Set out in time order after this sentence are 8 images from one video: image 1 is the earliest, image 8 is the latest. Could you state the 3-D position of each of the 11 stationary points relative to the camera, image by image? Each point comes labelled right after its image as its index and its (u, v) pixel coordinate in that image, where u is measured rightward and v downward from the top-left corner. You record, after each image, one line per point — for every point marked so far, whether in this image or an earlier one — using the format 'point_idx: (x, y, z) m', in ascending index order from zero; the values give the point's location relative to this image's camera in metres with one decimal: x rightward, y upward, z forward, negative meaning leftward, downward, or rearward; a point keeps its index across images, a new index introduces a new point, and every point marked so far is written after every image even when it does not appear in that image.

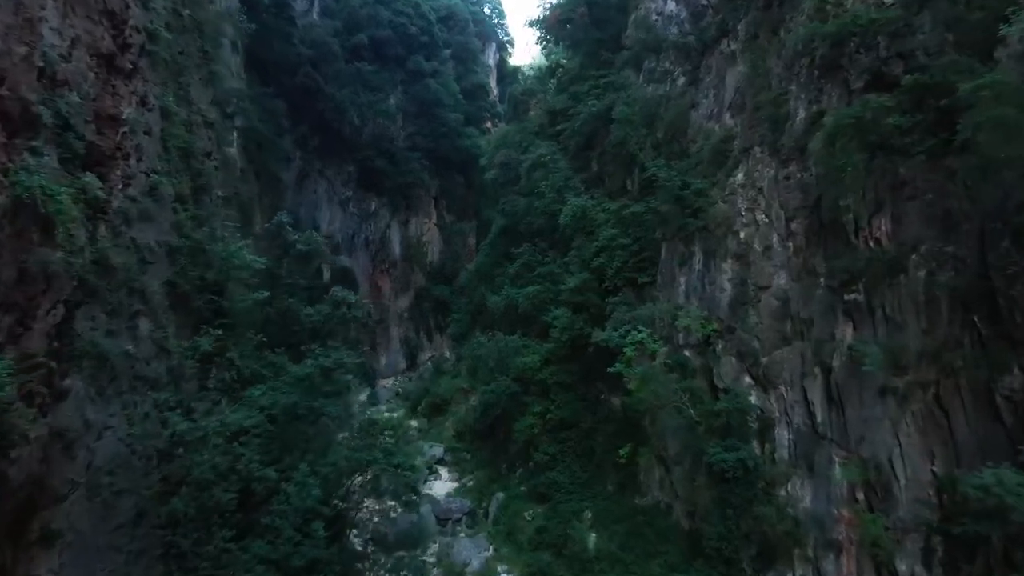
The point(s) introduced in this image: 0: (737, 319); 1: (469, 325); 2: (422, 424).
0: (+2.5, -0.4, +8.4) m
1: (-1.1, -0.9, +19.5) m
2: (-2.2, -3.3, +18.5) m
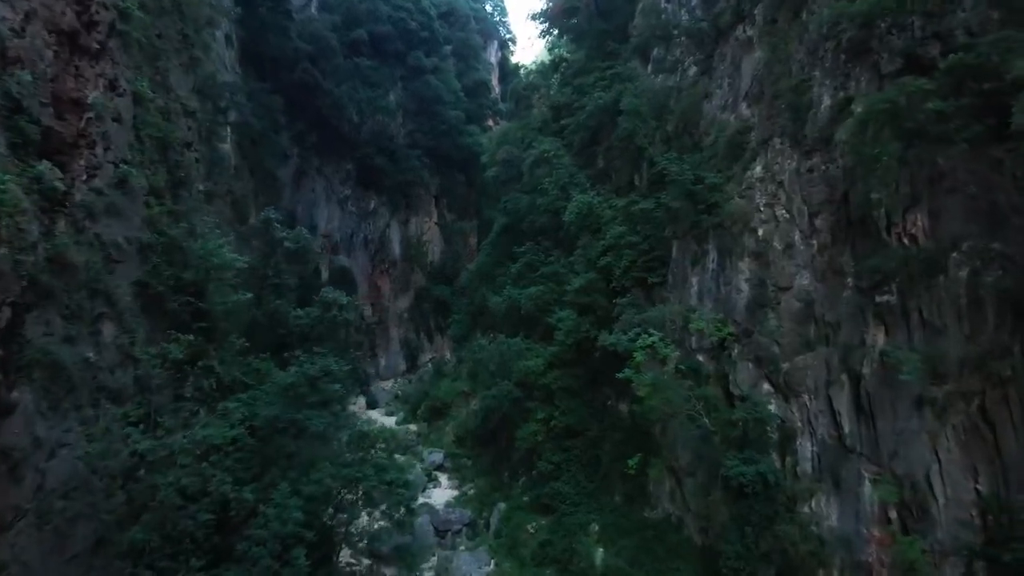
0: (+2.5, -0.4, +7.9) m
1: (-1.1, -0.9, +18.9) m
2: (-2.2, -3.3, +18.0) m
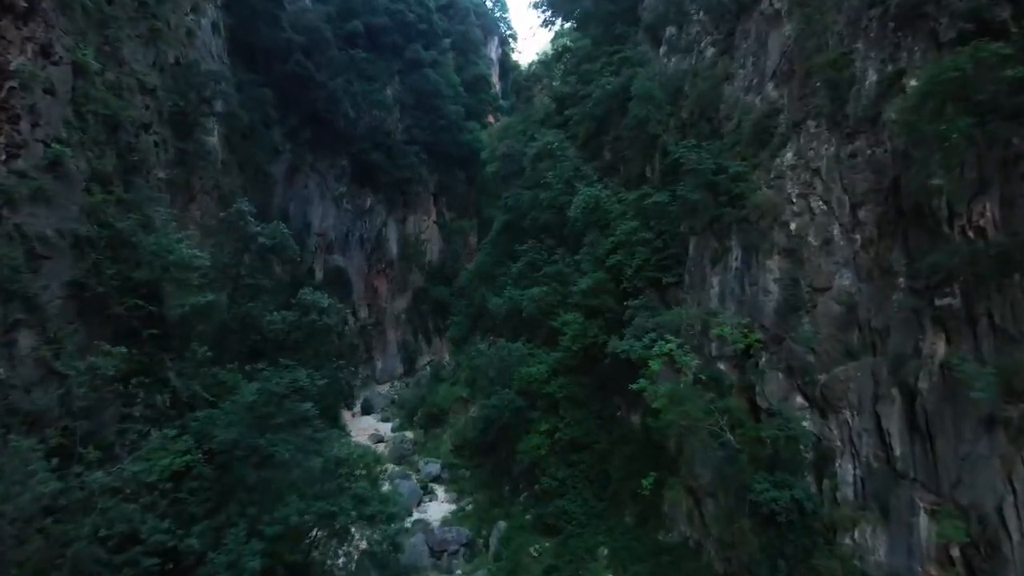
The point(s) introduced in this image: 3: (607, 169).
0: (+2.5, -0.4, +7.0) m
1: (-1.0, -1.0, +18.1) m
2: (-2.1, -3.3, +17.1) m
3: (+1.5, +1.9, +12.1) m
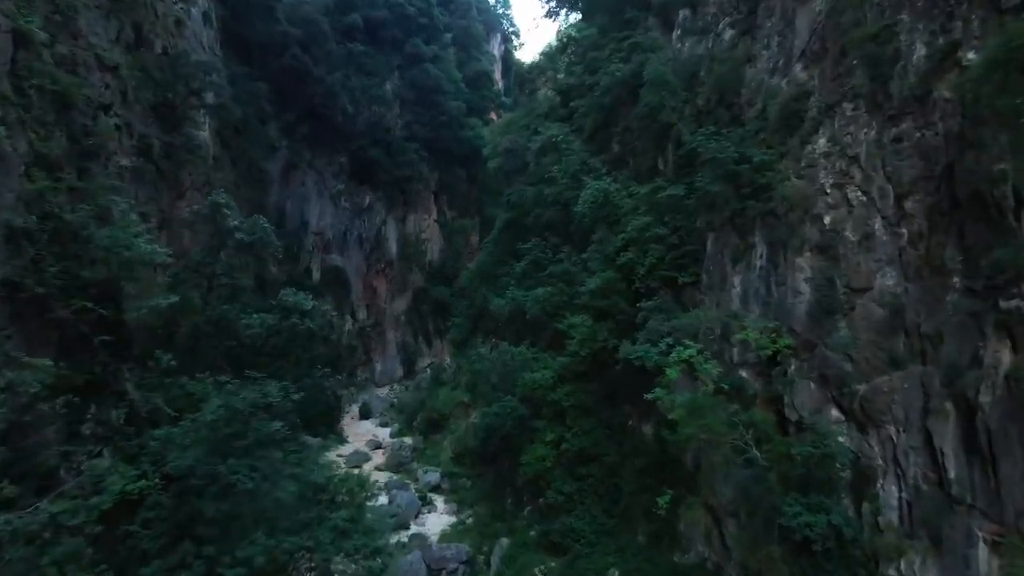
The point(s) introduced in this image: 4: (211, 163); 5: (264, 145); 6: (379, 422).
0: (+2.6, -0.4, +6.3) m
1: (-1.0, -1.0, +17.4) m
2: (-2.1, -3.3, +16.5) m
3: (+1.6, +1.9, +11.4) m
4: (-6.4, +2.7, +16.2) m
5: (-6.4, +3.7, +19.7) m
6: (-3.4, -3.5, +19.8) m
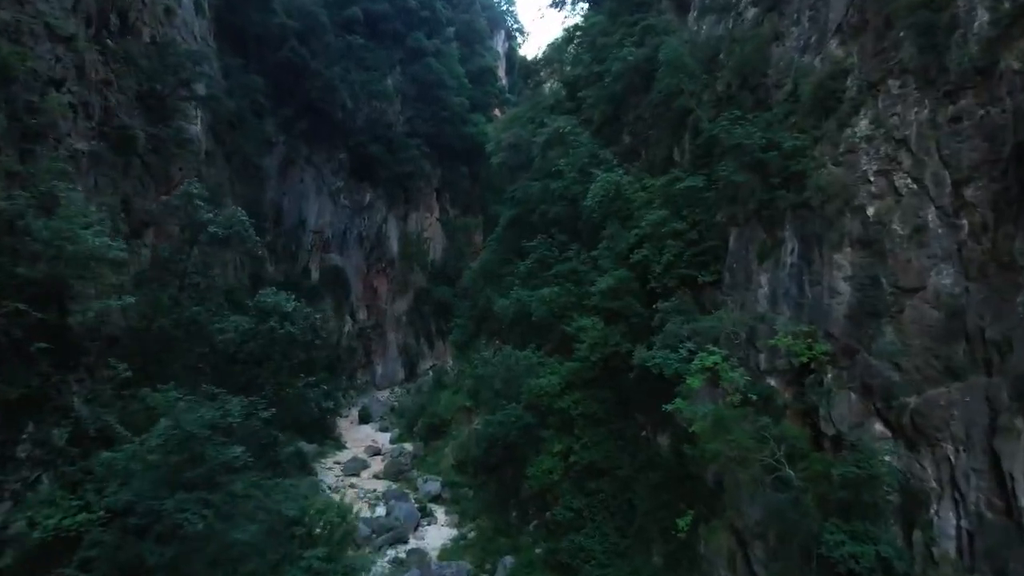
0: (+2.6, -0.4, +5.7) m
1: (-0.9, -1.0, +16.8) m
2: (-2.0, -3.3, +15.8) m
3: (+1.6, +1.9, +10.8) m
4: (-6.3, +2.7, +15.6) m
5: (-6.3, +3.7, +19.1) m
6: (-3.3, -3.5, +19.2) m
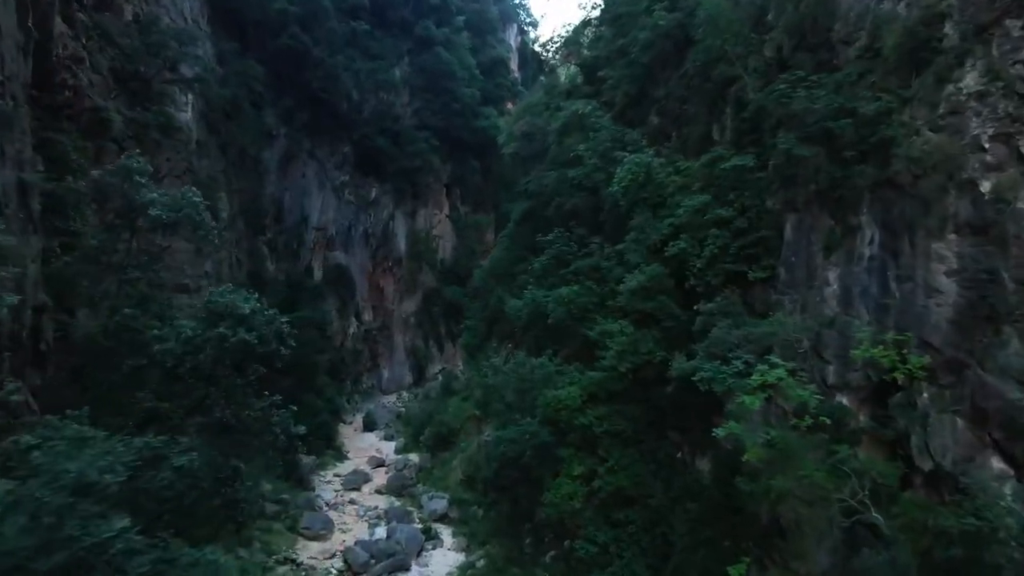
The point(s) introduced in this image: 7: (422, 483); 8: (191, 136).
0: (+2.7, -0.4, +4.5) m
1: (-0.6, -1.0, +15.6) m
2: (-1.7, -3.3, +14.7) m
3: (+1.8, +1.9, +9.6) m
4: (-6.0, +2.7, +14.5) m
5: (-6.0, +3.7, +18.0) m
6: (-3.0, -3.5, +18.0) m
7: (-1.6, -3.5, +13.7) m
8: (-6.0, +2.9, +14.3) m
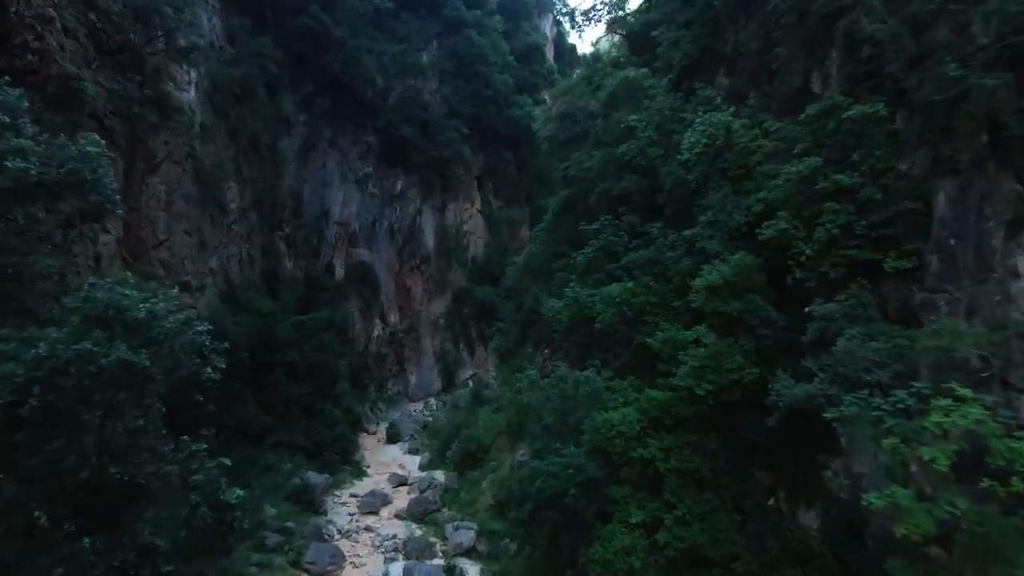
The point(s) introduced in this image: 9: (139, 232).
0: (+2.9, -0.3, +2.7) m
1: (+0.1, -0.9, +13.9) m
2: (-1.1, -3.3, +13.1) m
3: (+2.2, +1.9, +7.8) m
4: (-5.4, +2.7, +13.1) m
5: (-5.2, +3.7, +16.6) m
6: (-2.2, -3.4, +16.5) m
7: (-1.0, -3.5, +12.1) m
8: (-5.4, +2.9, +12.9) m
9: (-5.8, +0.9, +11.8) m
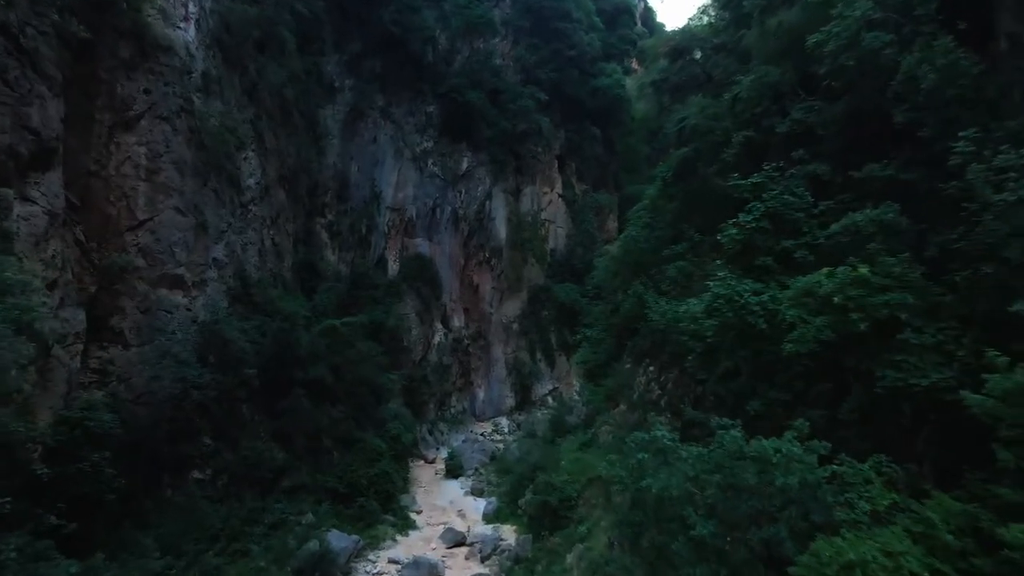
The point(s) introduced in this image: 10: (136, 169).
0: (+3.0, -0.3, -1.2) m
1: (+1.3, -0.9, +10.3) m
2: (+0.1, -3.3, +9.6) m
3: (+2.8, +2.0, +4.0) m
4: (-4.2, +2.7, +10.1) m
5: (-3.6, +3.8, +13.5) m
6: (-0.7, -3.4, +13.1) m
7: (+0.1, -3.4, +8.6) m
8: (-4.2, +2.9, +9.8) m
9: (-4.7, +0.9, +8.8) m
10: (-4.5, +1.4, +9.1) m
